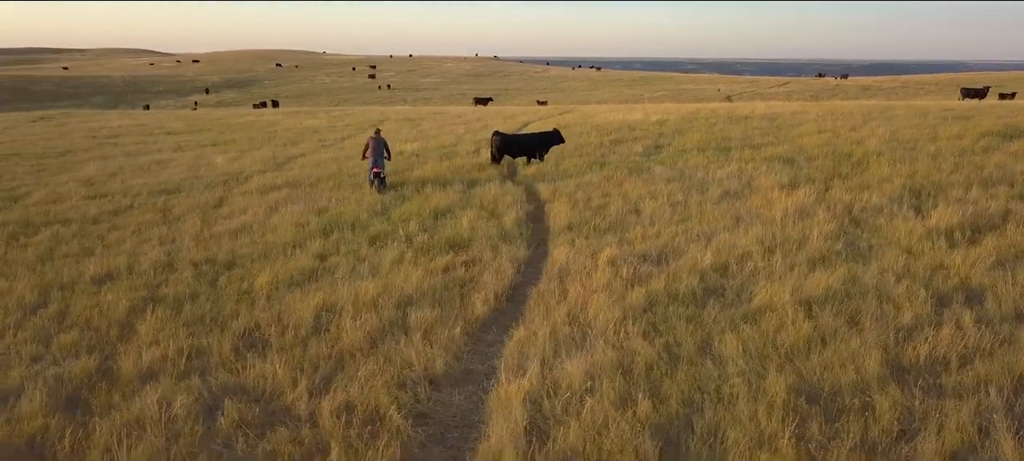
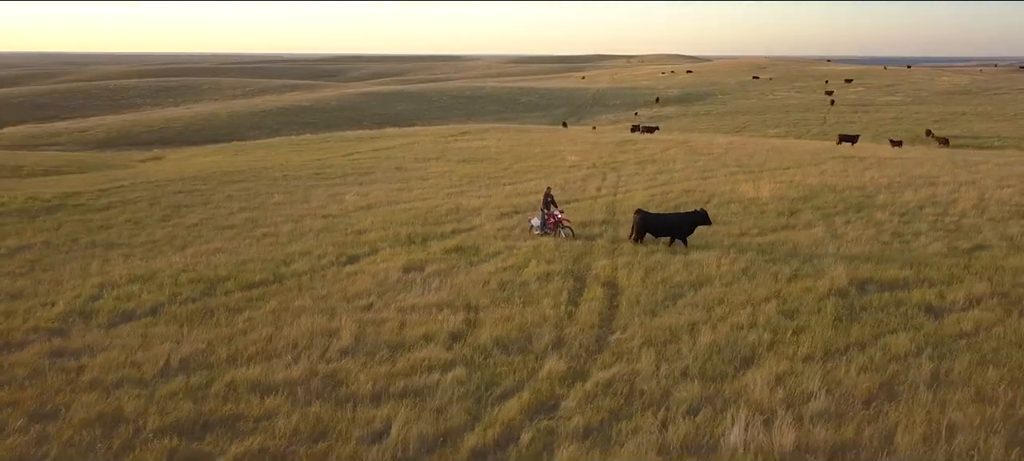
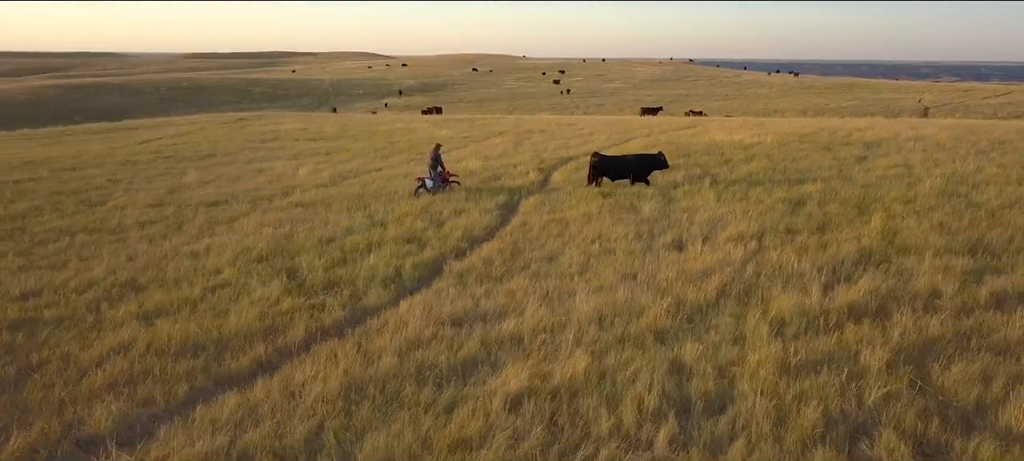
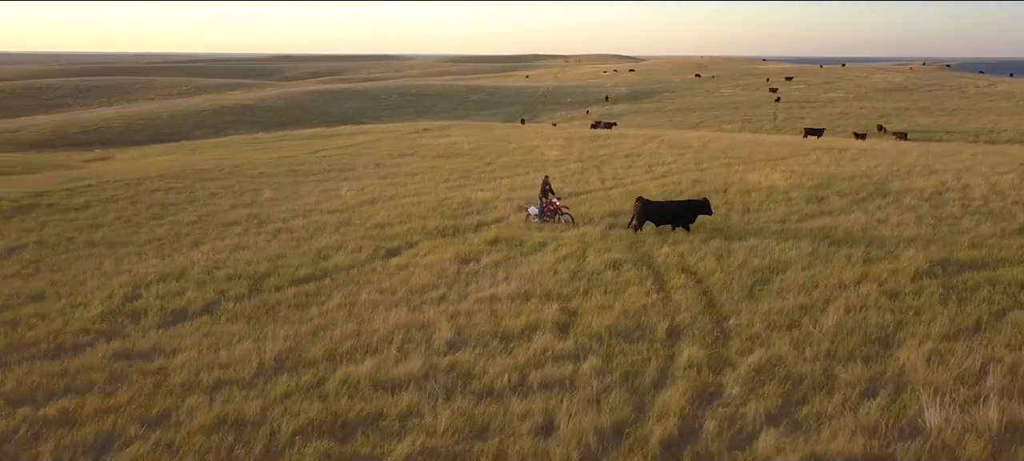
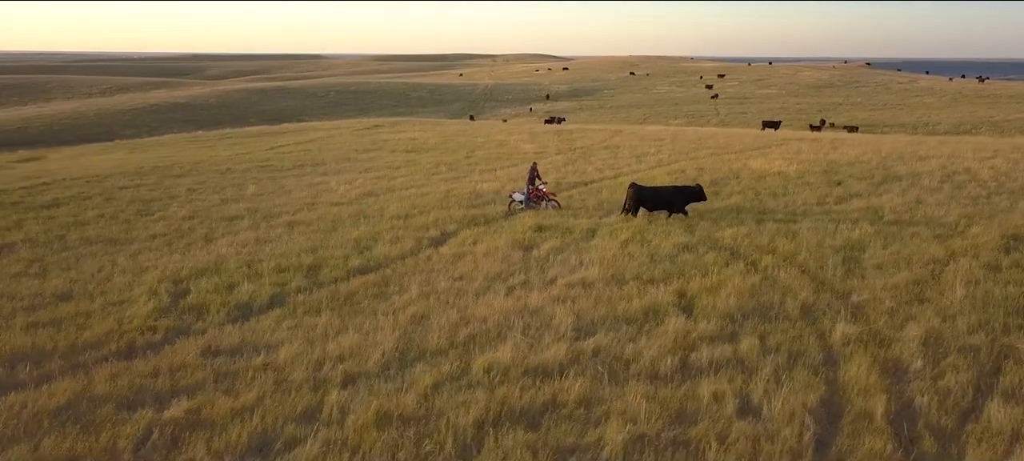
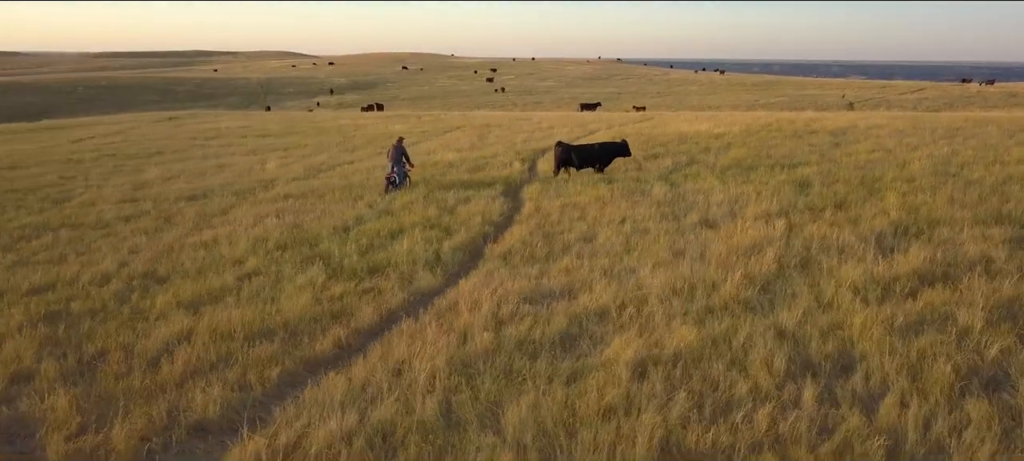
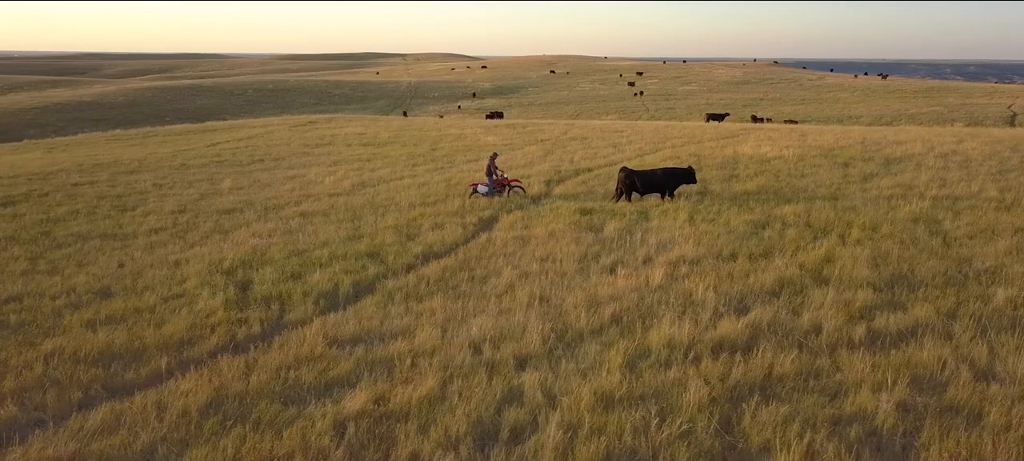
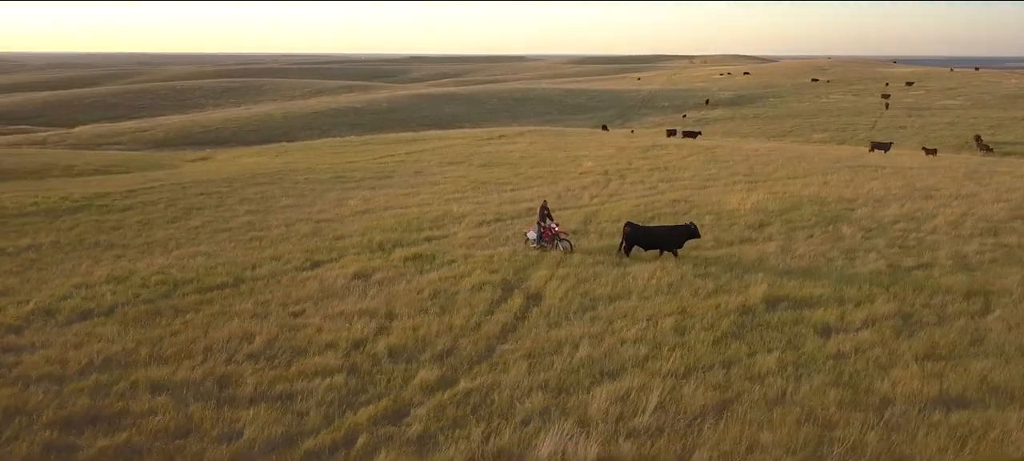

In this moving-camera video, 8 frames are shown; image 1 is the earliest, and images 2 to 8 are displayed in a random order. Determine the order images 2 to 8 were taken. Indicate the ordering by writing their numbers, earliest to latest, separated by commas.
6, 3, 7, 5, 4, 2, 8
